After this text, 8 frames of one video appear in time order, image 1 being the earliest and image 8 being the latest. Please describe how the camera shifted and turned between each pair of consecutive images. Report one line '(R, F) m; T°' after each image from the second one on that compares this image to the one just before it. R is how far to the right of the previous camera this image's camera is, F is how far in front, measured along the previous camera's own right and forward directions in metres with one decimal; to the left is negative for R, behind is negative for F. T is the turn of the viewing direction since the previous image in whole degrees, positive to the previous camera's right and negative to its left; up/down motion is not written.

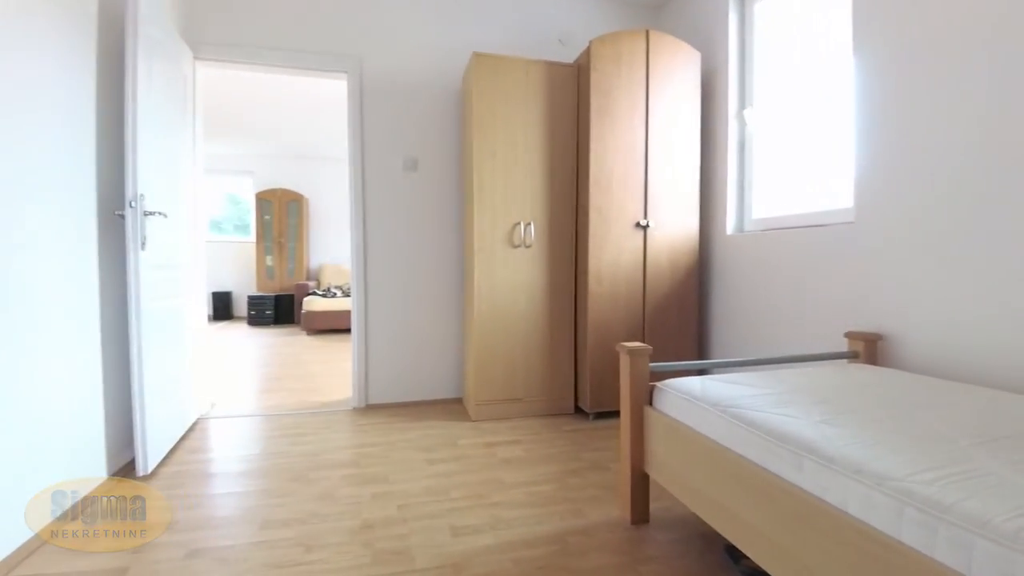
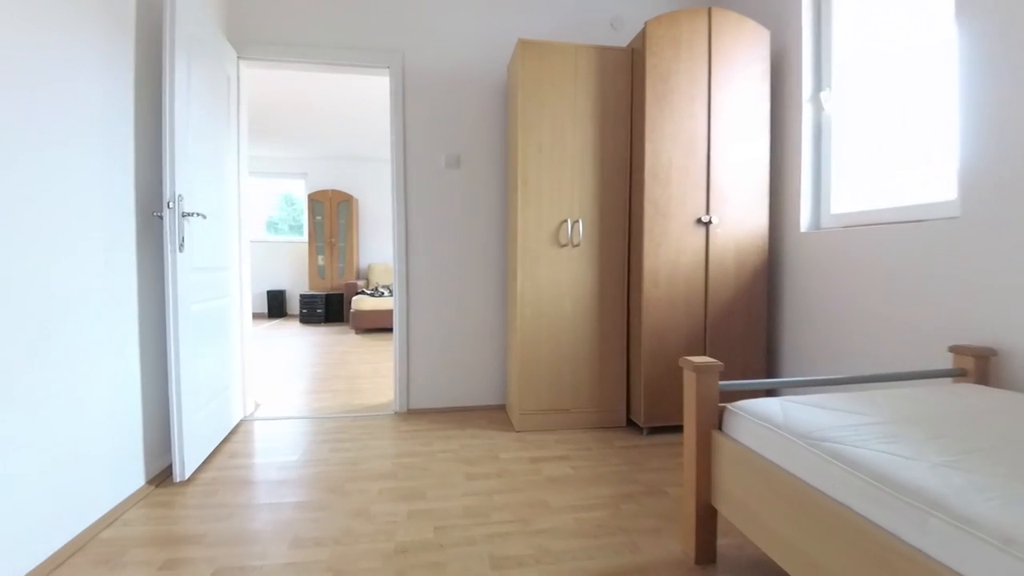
(0.0, +0.2) m; -5°
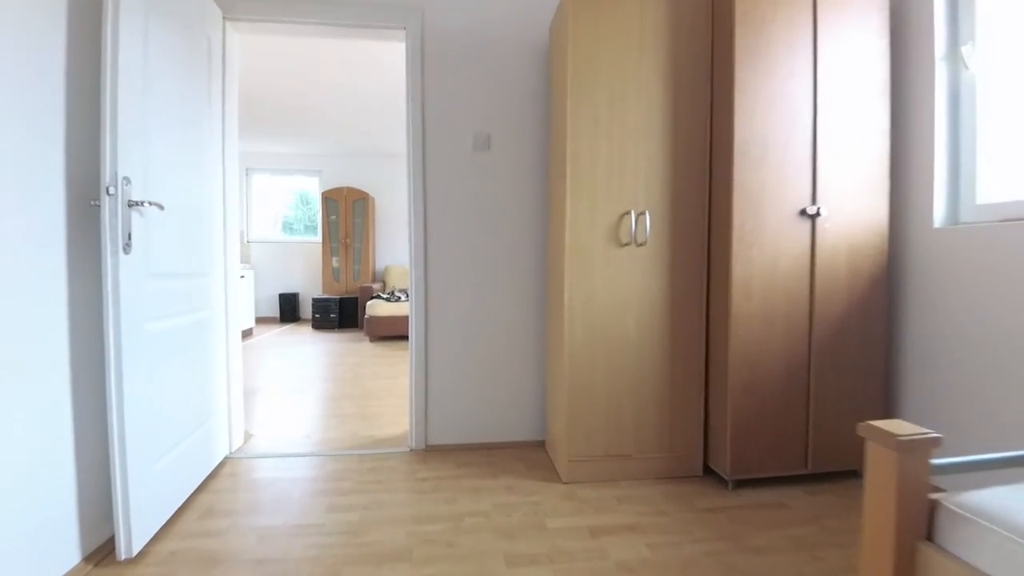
(-0.1, +0.5) m; -2°
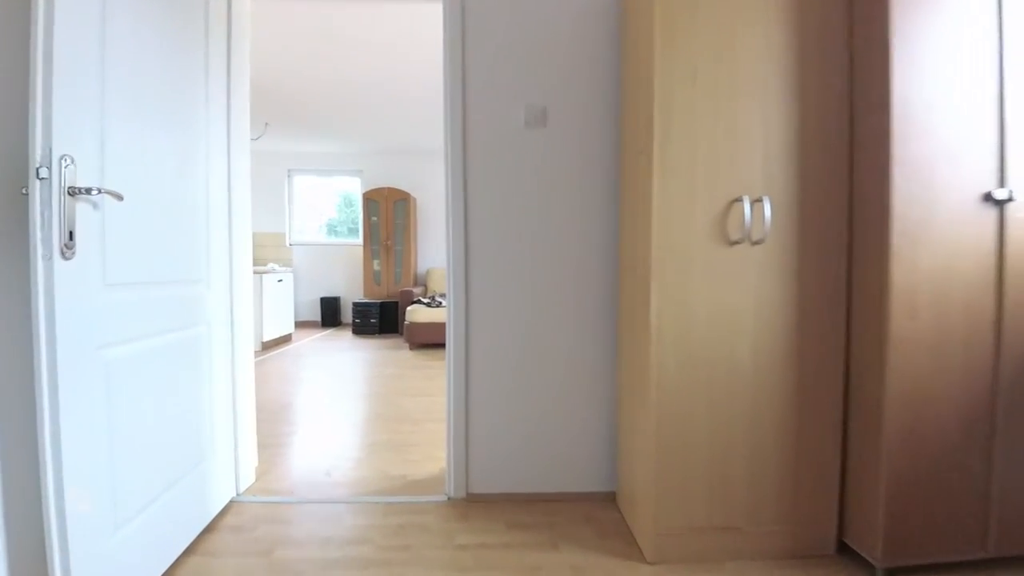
(-0.1, +0.4) m; -5°
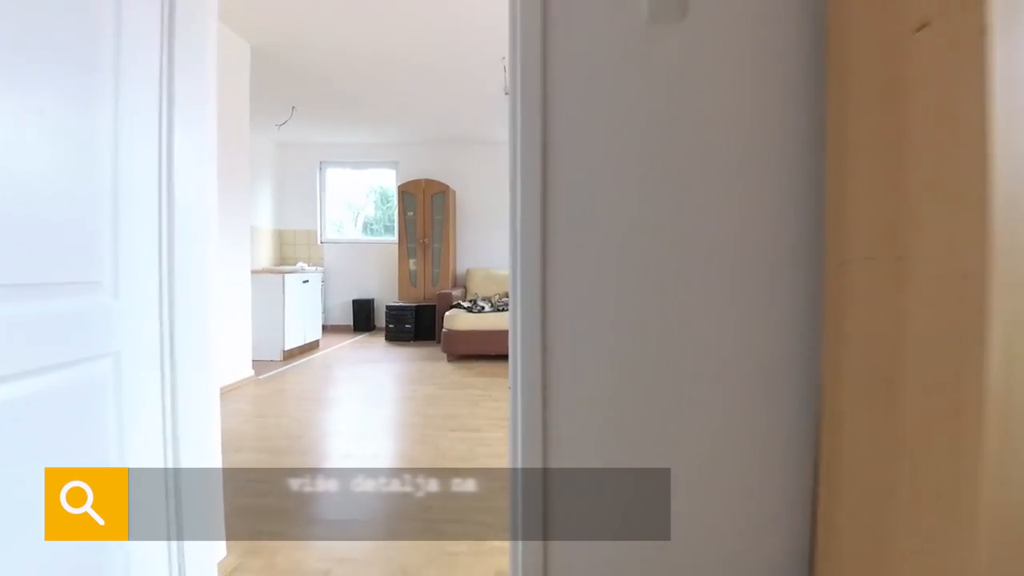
(-0.1, +0.7) m; -4°
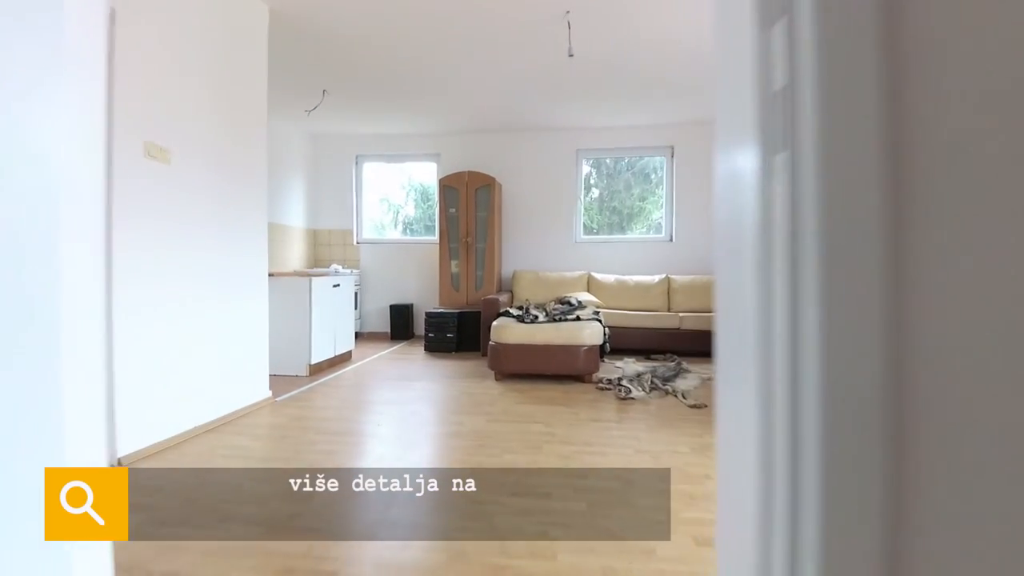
(-0.1, +0.6) m; -4°
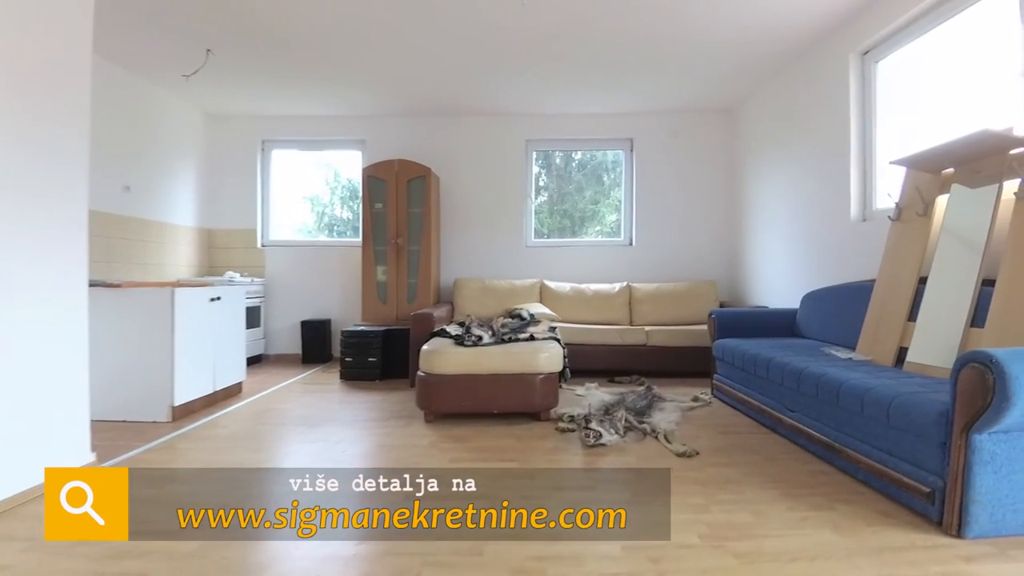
(+0.1, +0.7) m; +6°
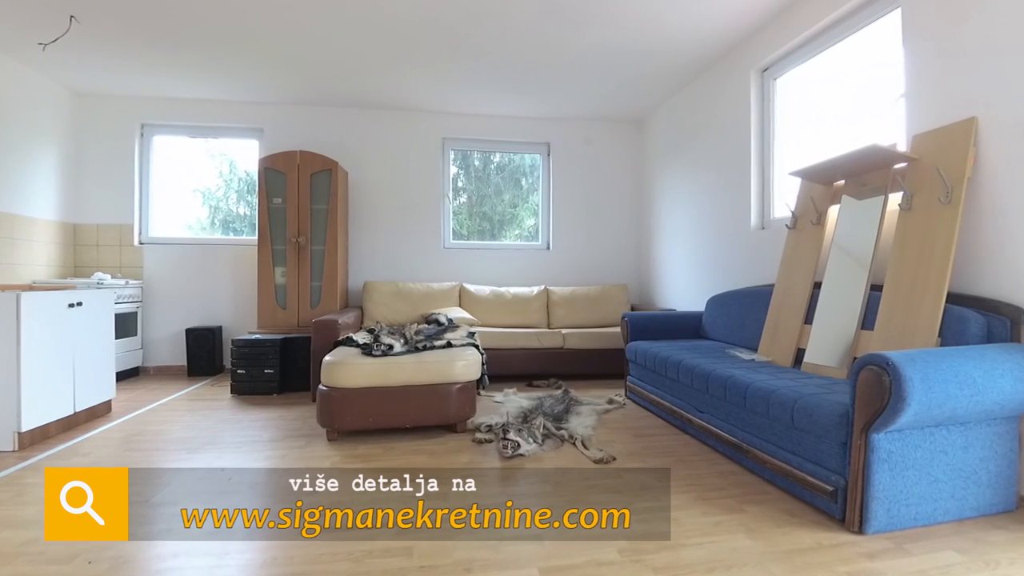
(0.0, +0.1) m; +9°
